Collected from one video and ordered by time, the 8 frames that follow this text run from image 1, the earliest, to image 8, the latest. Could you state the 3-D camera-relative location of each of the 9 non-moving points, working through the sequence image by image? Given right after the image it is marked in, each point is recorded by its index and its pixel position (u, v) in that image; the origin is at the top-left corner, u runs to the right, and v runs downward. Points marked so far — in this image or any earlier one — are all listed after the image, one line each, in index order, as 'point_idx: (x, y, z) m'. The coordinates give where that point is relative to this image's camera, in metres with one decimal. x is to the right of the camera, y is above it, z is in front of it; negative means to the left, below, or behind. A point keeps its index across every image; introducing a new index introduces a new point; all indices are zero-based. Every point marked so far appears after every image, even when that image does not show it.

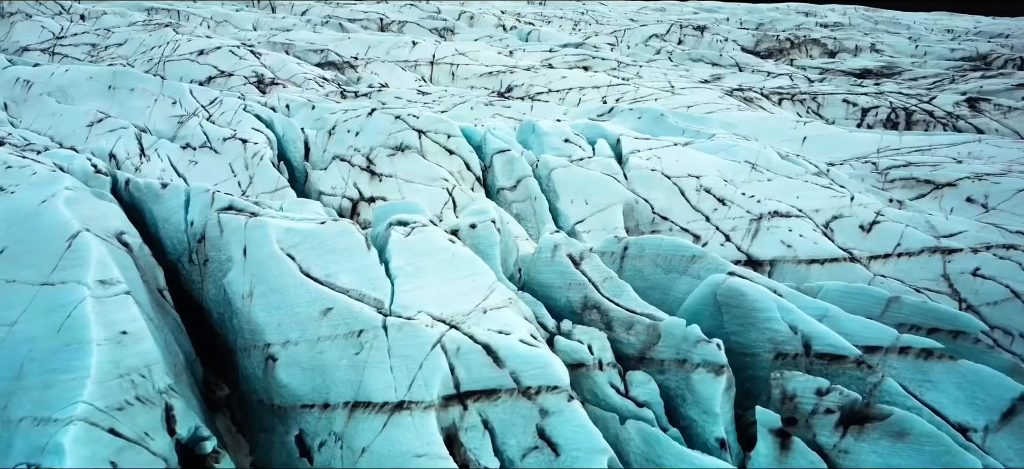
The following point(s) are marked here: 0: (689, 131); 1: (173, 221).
0: (+3.0, +1.7, +12.8) m
1: (-3.9, +0.2, +8.9) m
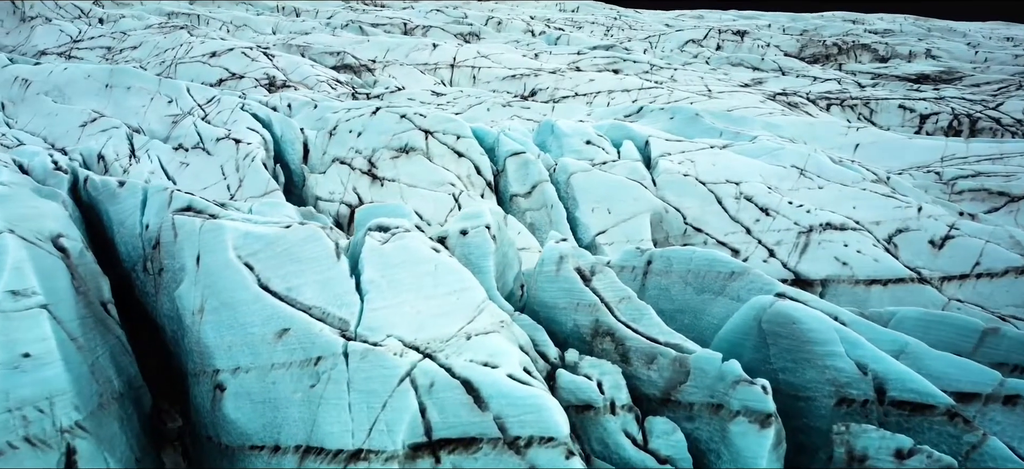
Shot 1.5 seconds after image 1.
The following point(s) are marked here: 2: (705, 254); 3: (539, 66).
0: (+3.2, +1.5, +11.4) m
1: (-3.9, +0.1, +7.8) m
2: (+1.8, -0.2, +7.4) m
3: (+0.7, +4.2, +19.0) m
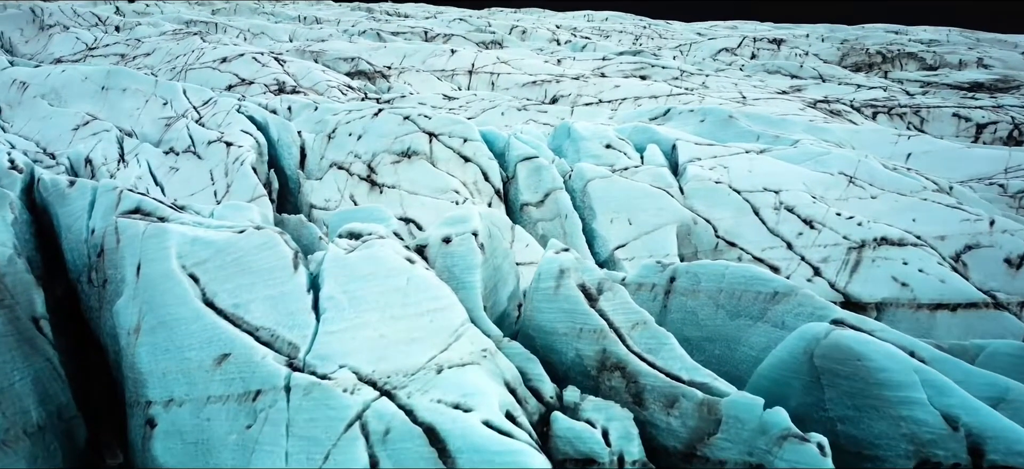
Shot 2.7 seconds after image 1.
0: (+3.4, +1.3, +10.2) m
1: (-3.9, +0.1, +6.8) m
2: (+1.8, -0.3, +6.2) m
3: (+1.1, +3.8, +17.9) m
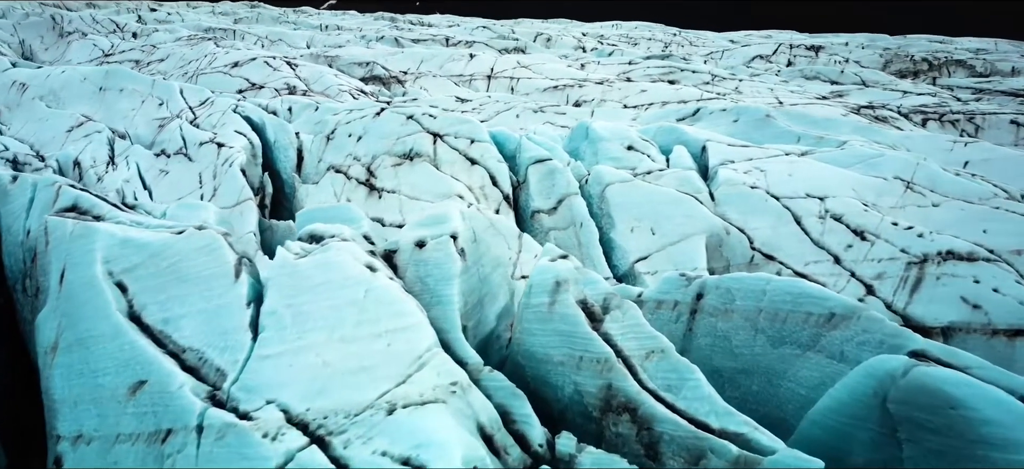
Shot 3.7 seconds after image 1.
0: (+3.5, +1.1, +9.1) m
1: (-3.9, 0.0, +6.0) m
2: (+1.8, -0.3, +5.1) m
3: (+1.6, +3.5, +17.0) m
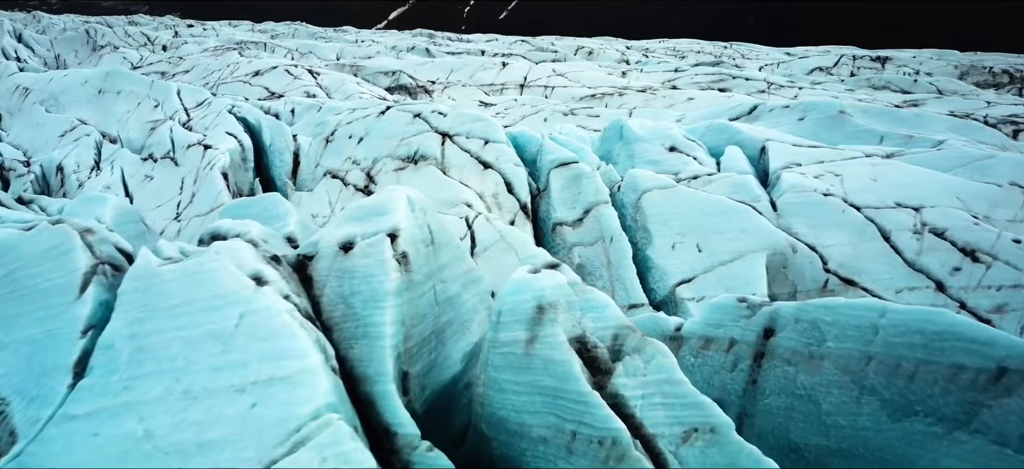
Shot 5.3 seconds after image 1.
0: (+3.7, +0.9, +7.5) m
1: (-3.9, 0.0, +4.7) m
2: (+1.7, -0.4, +3.5) m
3: (+2.3, +3.0, +15.5) m
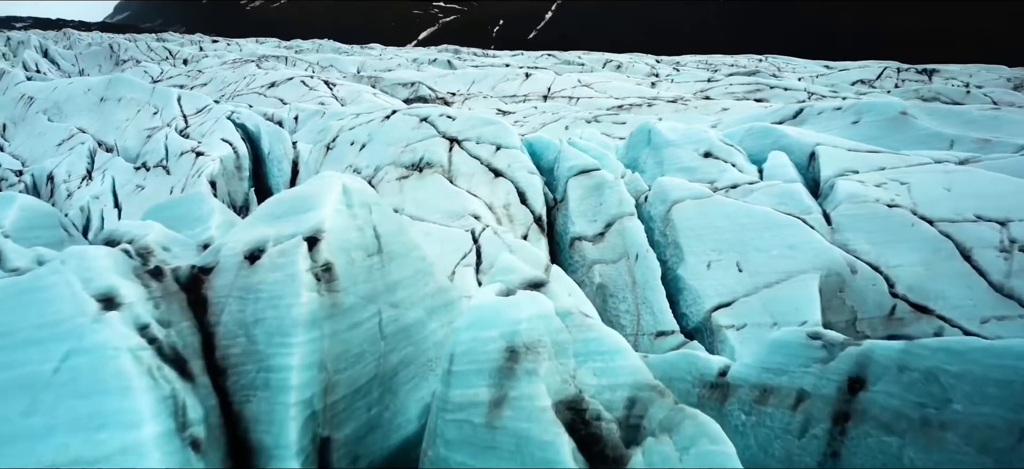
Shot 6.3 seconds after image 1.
0: (+3.8, +0.8, +6.5) m
1: (-3.9, 0.0, +4.0) m
2: (+1.7, -0.4, +2.6) m
3: (+2.7, +2.7, +14.6) m
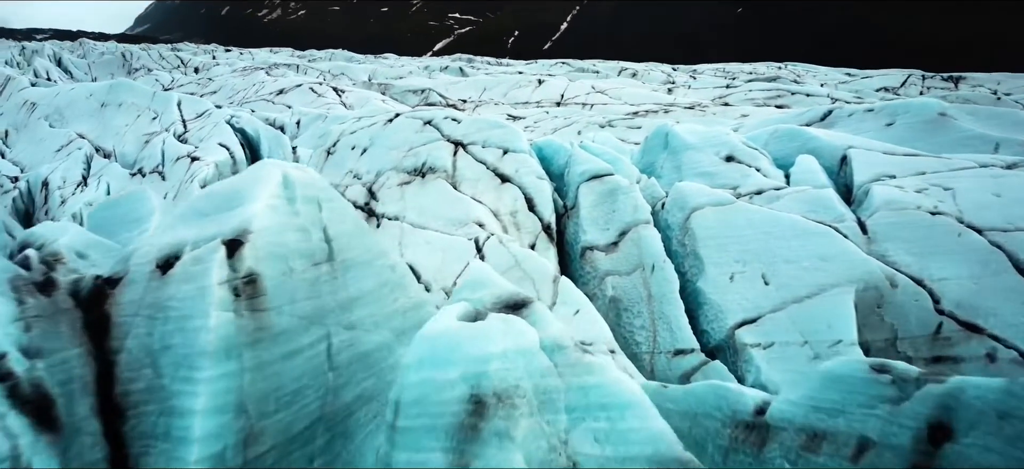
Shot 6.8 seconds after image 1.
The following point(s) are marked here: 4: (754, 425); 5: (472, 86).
0: (+3.8, +0.7, +6.0) m
1: (-3.8, 0.0, +3.7) m
2: (+1.6, -0.5, +2.1) m
3: (+2.9, +2.5, +14.2) m
4: (+1.0, -0.7, +3.2) m
5: (-0.9, +3.3, +17.4) m
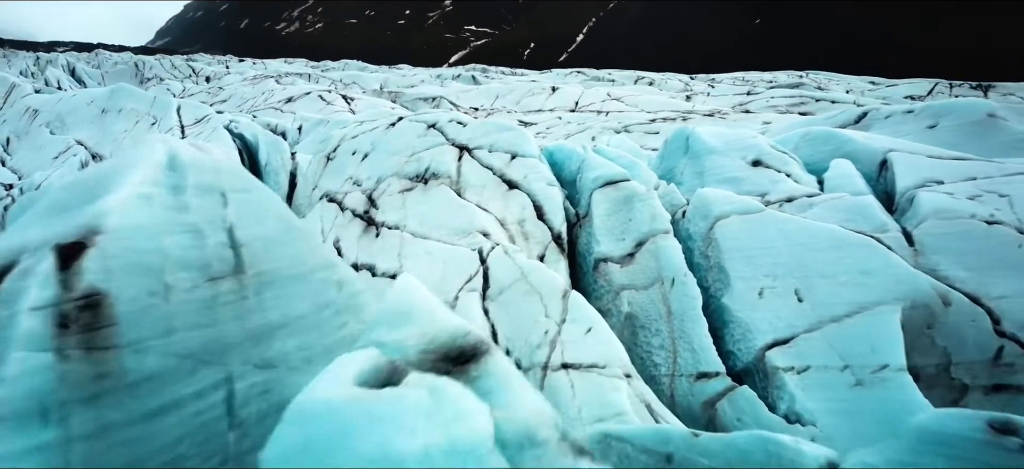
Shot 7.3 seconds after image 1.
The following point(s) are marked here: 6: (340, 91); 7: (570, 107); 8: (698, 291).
0: (+3.9, +0.6, +5.4) m
1: (-3.8, 0.0, +3.3) m
2: (+1.6, -0.5, +1.6) m
3: (+3.1, +2.2, +13.7) m
4: (+1.0, -0.8, +2.6) m
5: (-0.6, +3.1, +17.0) m
6: (-4.2, +3.5, +18.6) m
7: (+1.1, +2.5, +14.9) m
8: (+1.2, -0.4, +4.9) m
